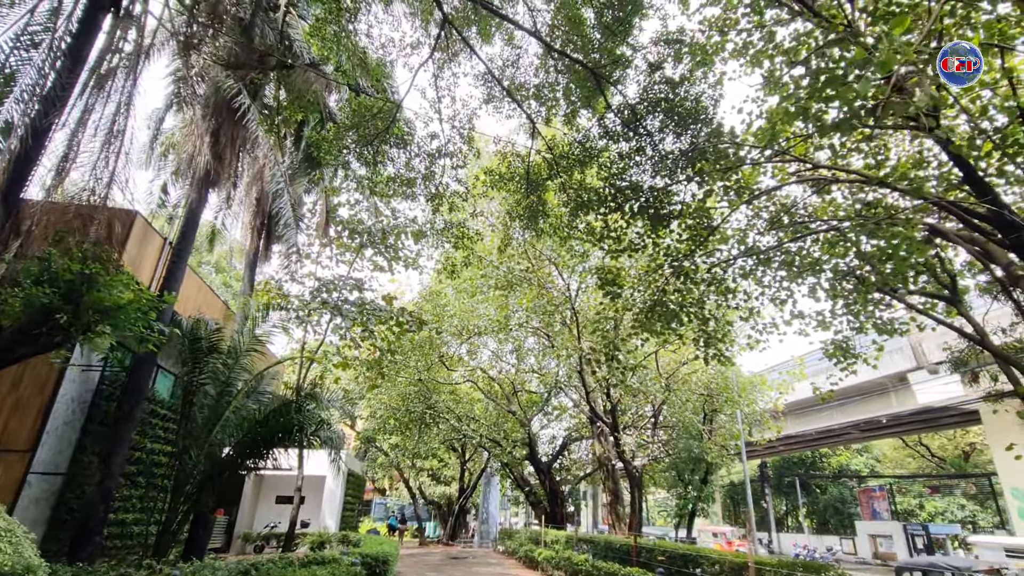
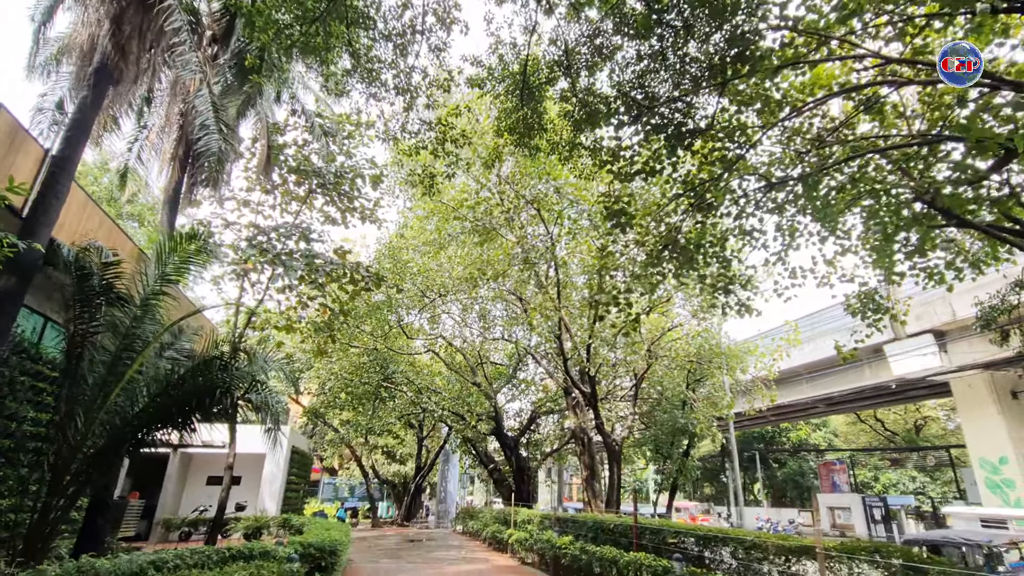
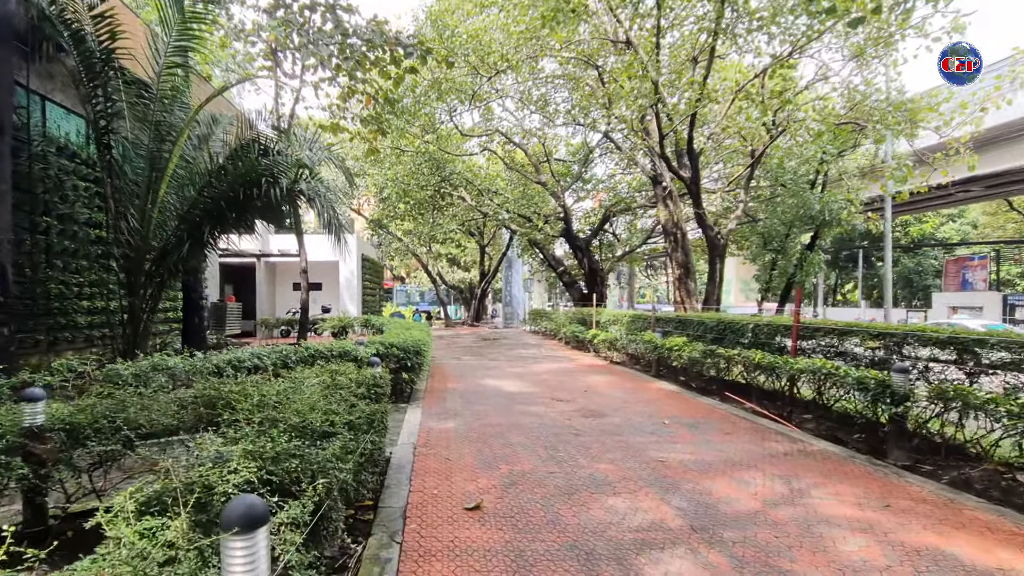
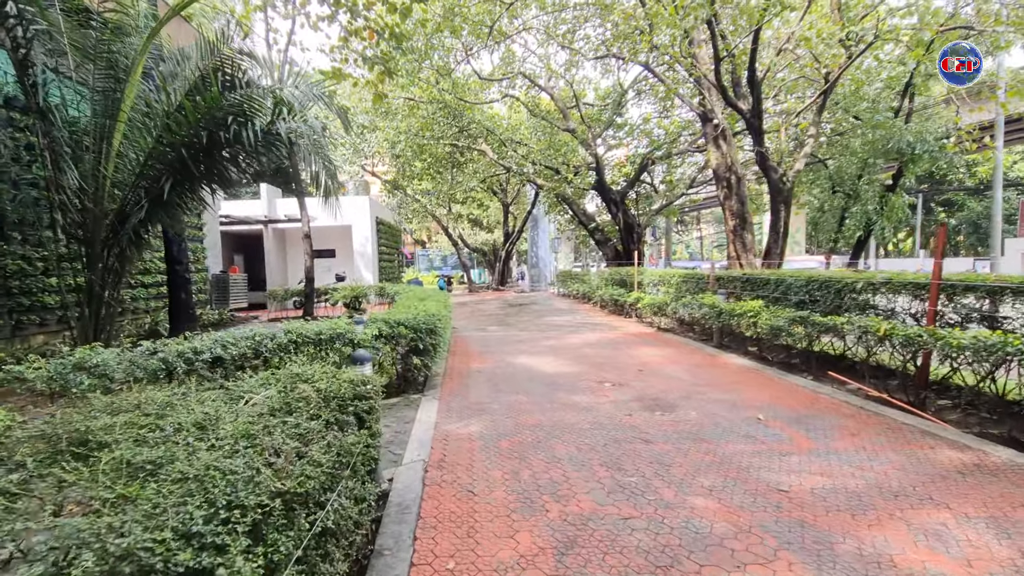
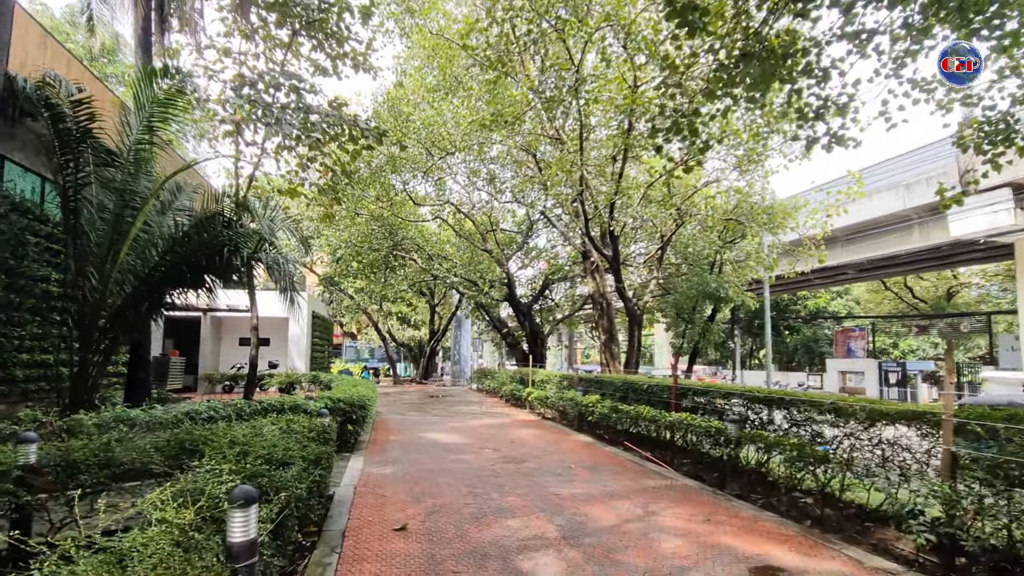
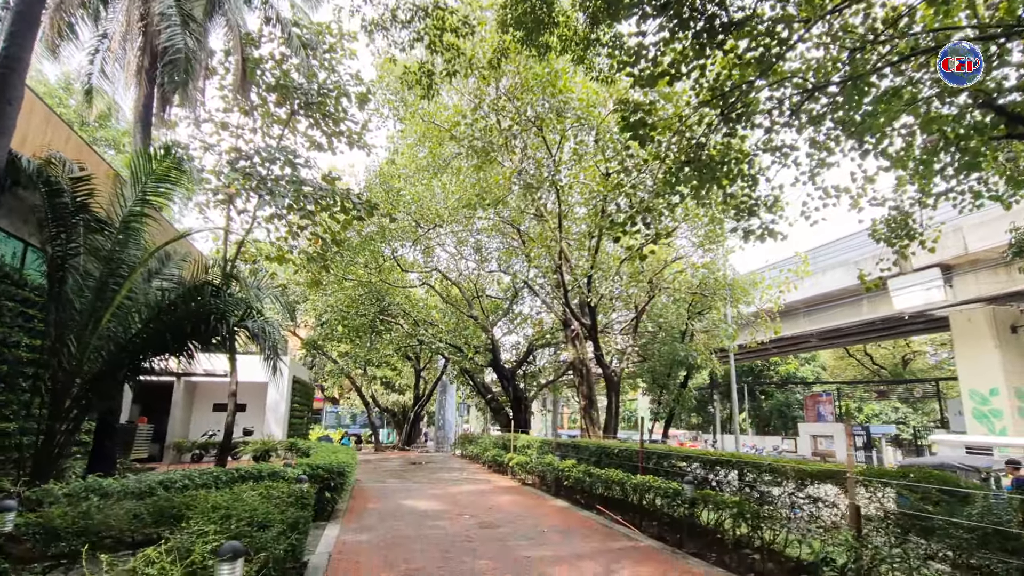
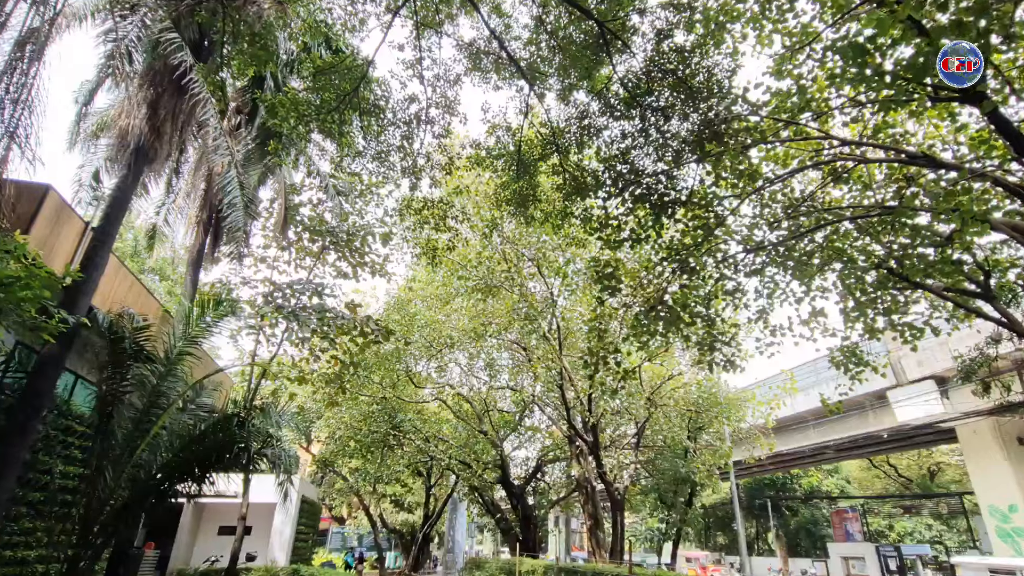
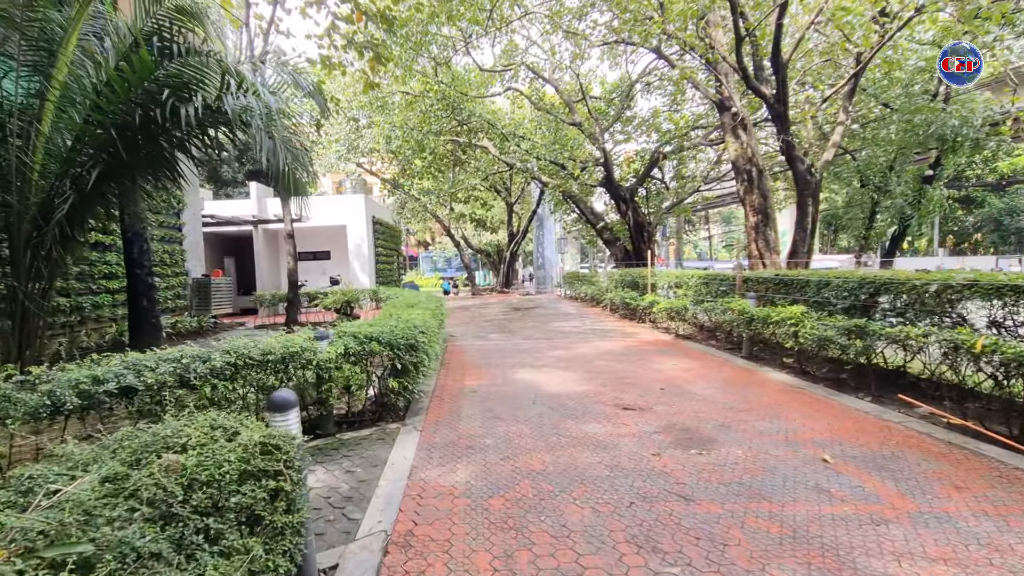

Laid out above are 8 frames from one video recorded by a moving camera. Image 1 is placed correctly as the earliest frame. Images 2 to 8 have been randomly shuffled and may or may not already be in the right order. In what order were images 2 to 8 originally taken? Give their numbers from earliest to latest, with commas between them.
7, 2, 6, 5, 3, 4, 8
